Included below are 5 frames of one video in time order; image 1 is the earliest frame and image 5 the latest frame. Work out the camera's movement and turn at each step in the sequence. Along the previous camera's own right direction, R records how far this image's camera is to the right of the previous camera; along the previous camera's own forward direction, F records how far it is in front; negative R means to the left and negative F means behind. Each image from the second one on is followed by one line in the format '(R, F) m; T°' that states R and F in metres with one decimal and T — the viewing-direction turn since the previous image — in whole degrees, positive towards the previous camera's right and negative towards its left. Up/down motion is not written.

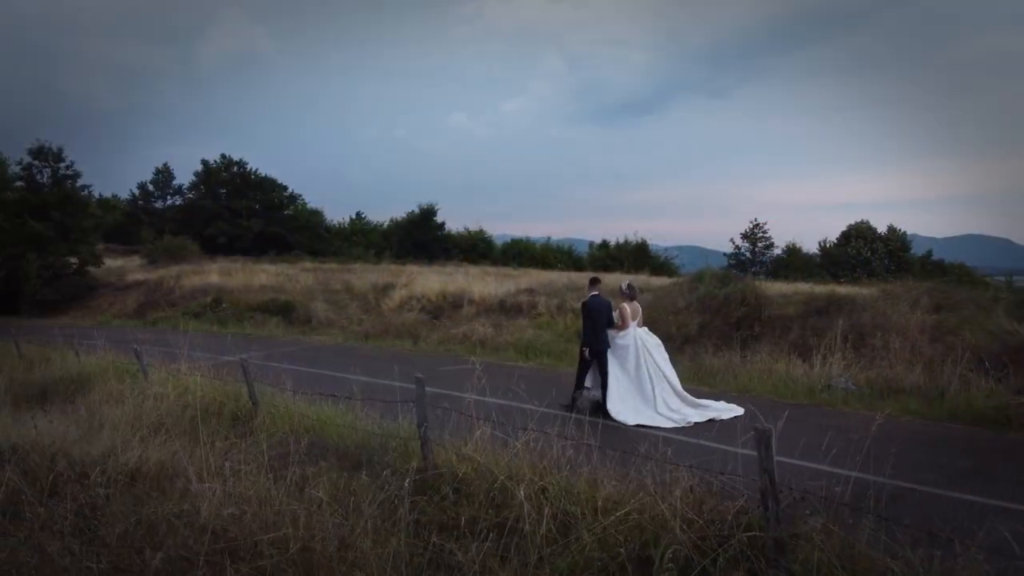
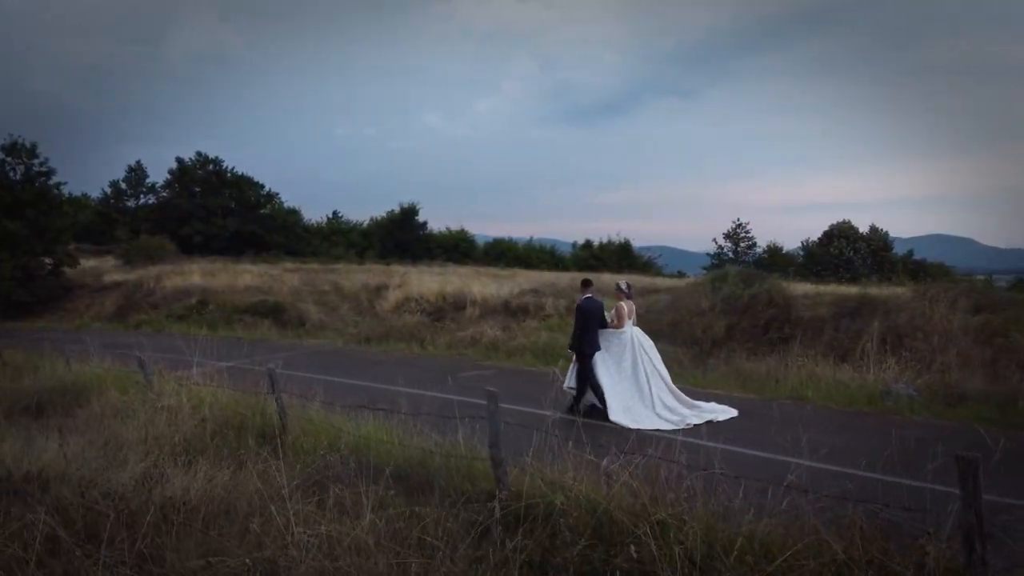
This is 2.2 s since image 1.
(-1.0, +0.9) m; +2°
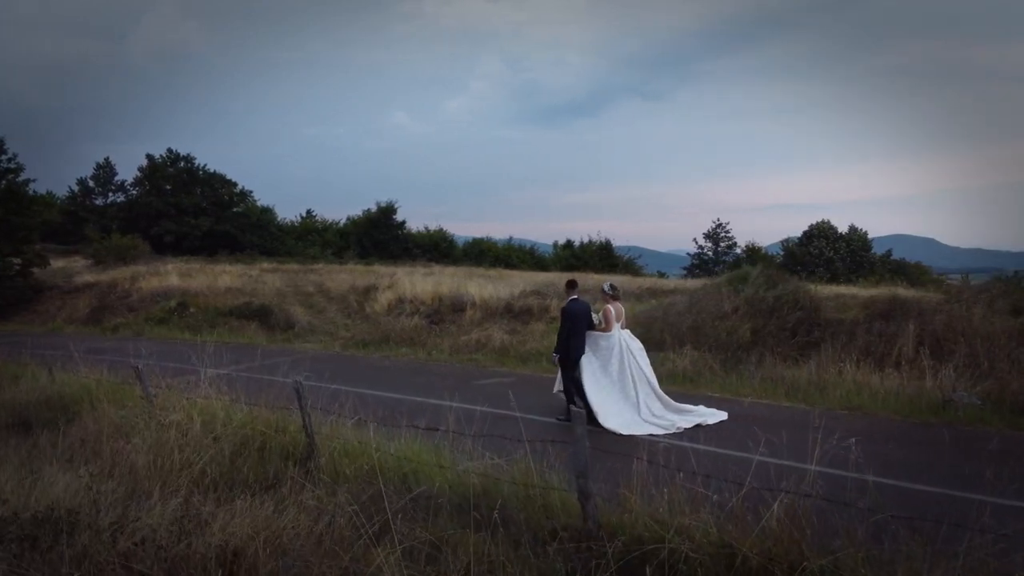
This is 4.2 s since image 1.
(-0.9, +0.9) m; +2°
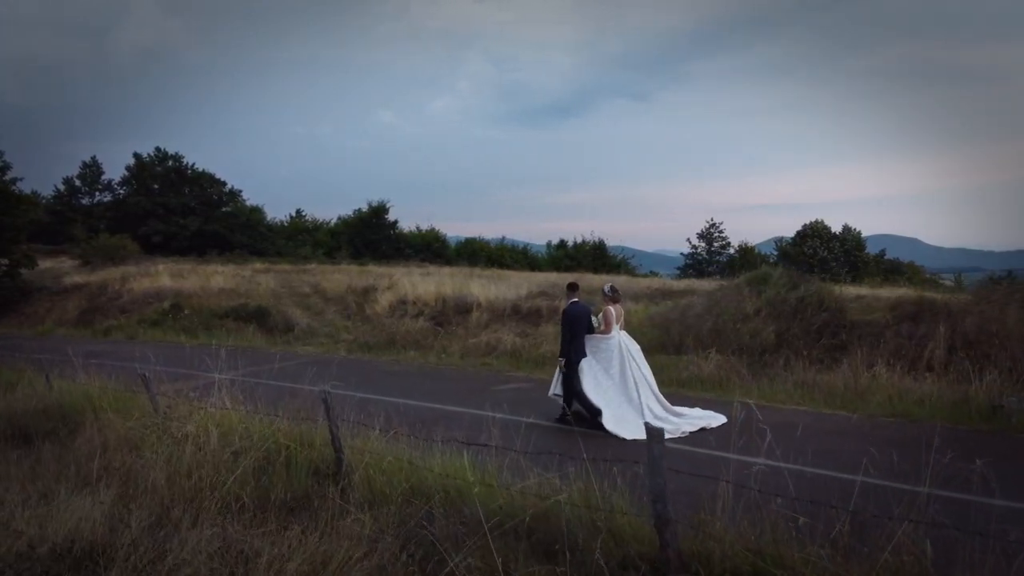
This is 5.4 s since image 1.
(-0.6, +0.6) m; +1°
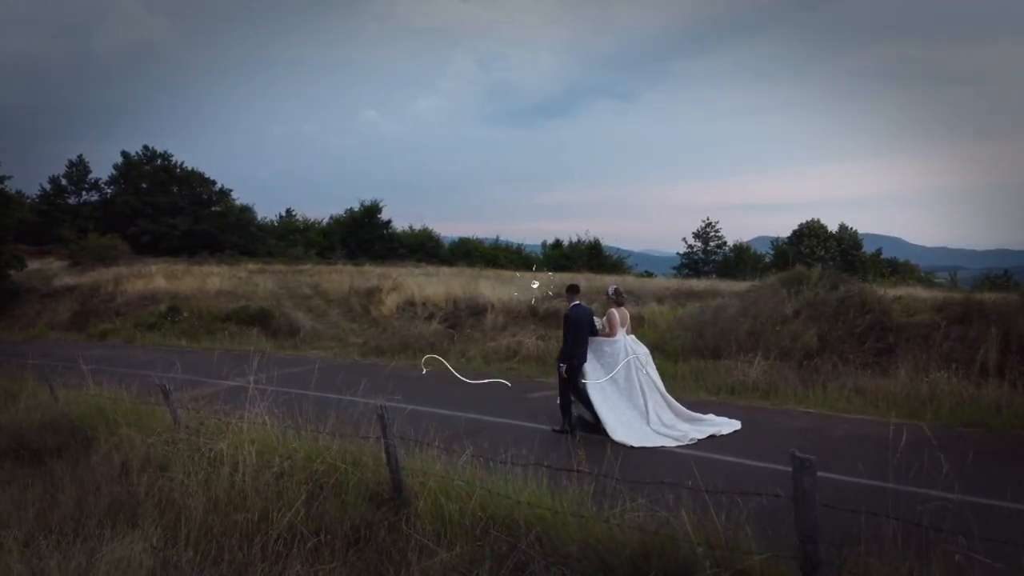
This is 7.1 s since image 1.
(-0.8, +0.8) m; +1°
